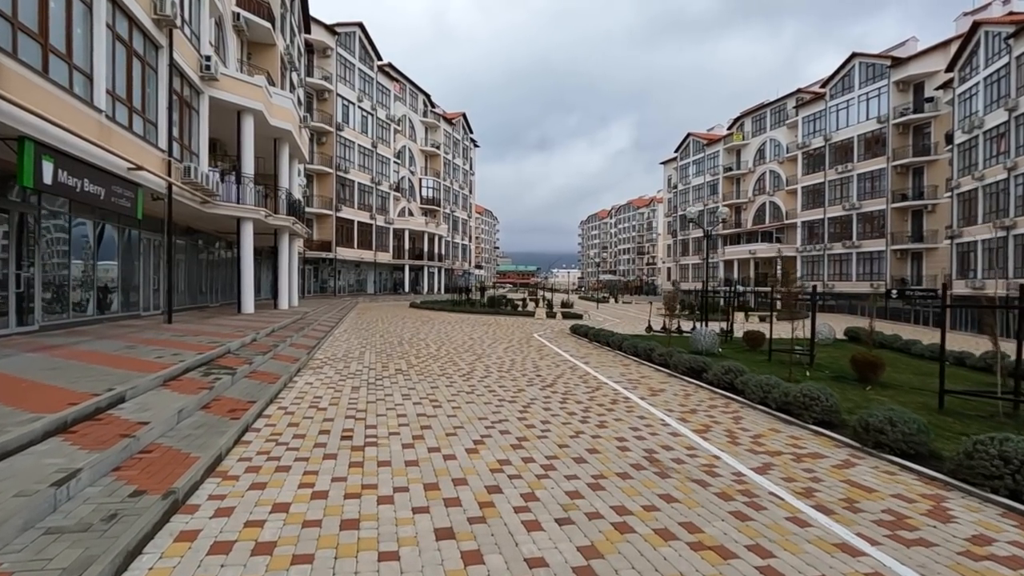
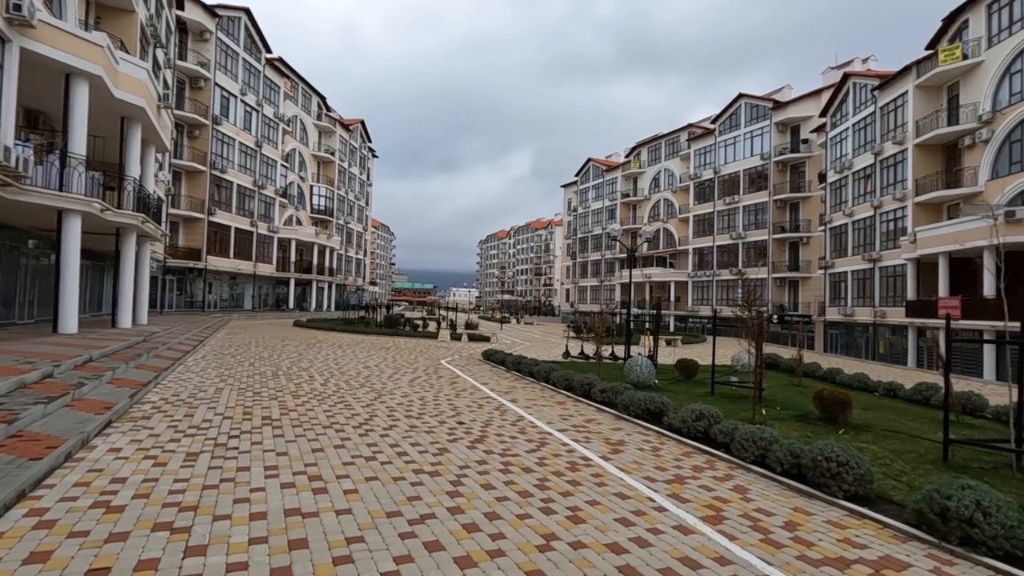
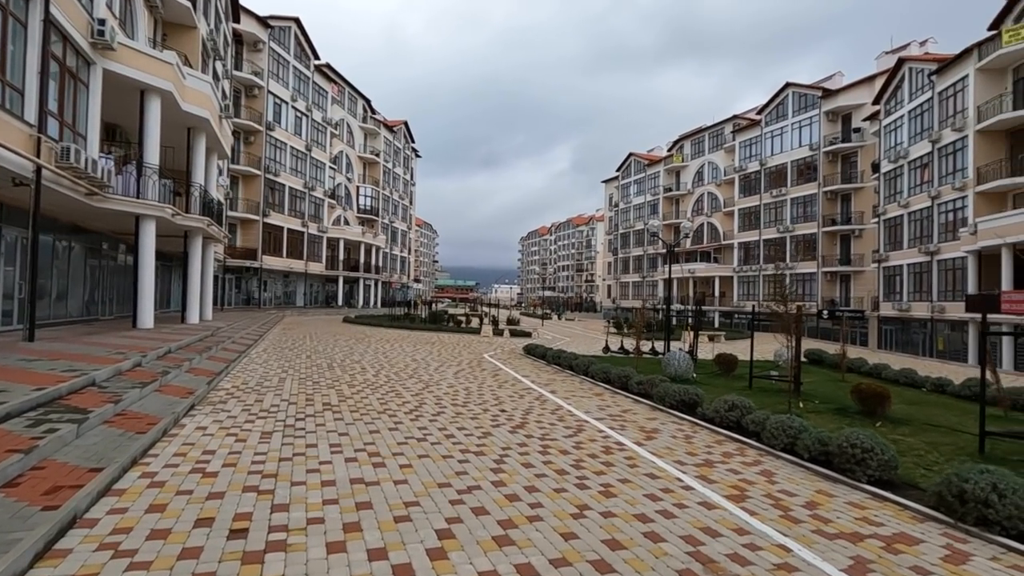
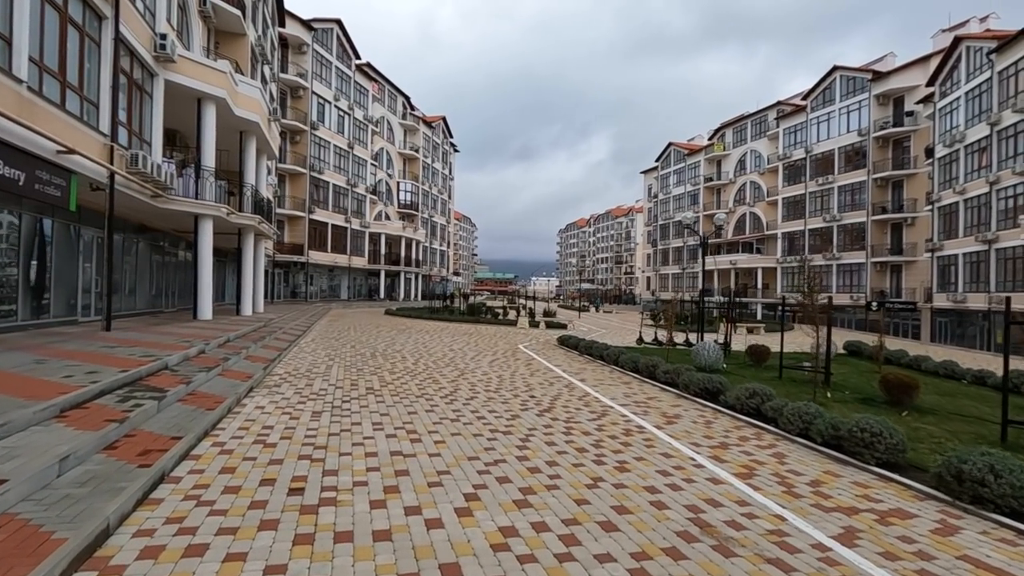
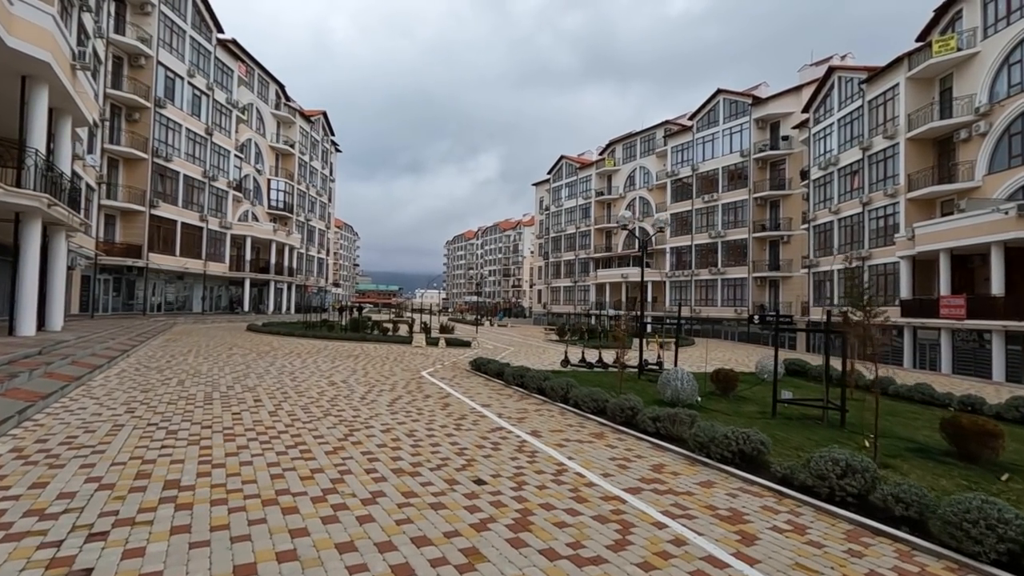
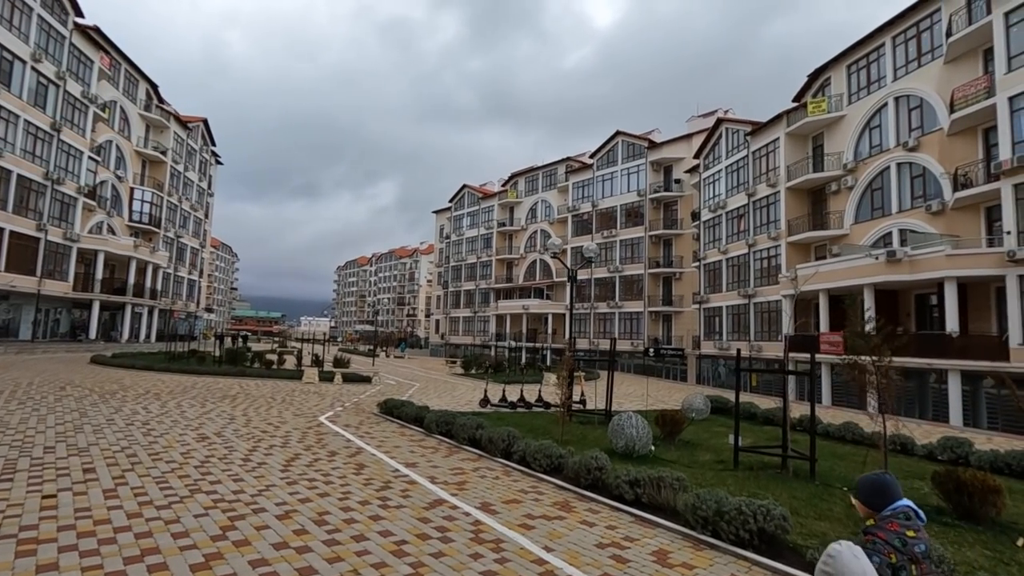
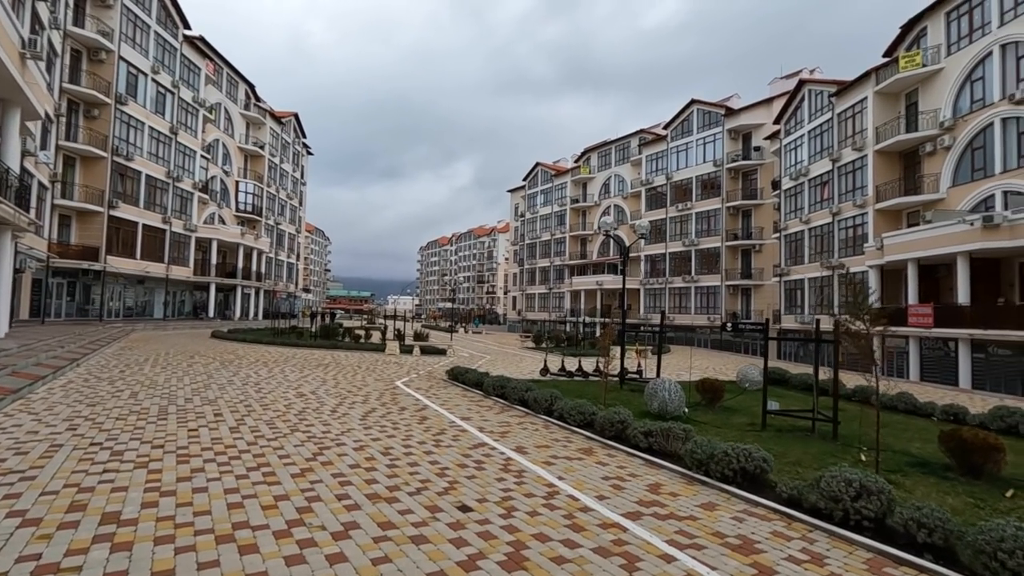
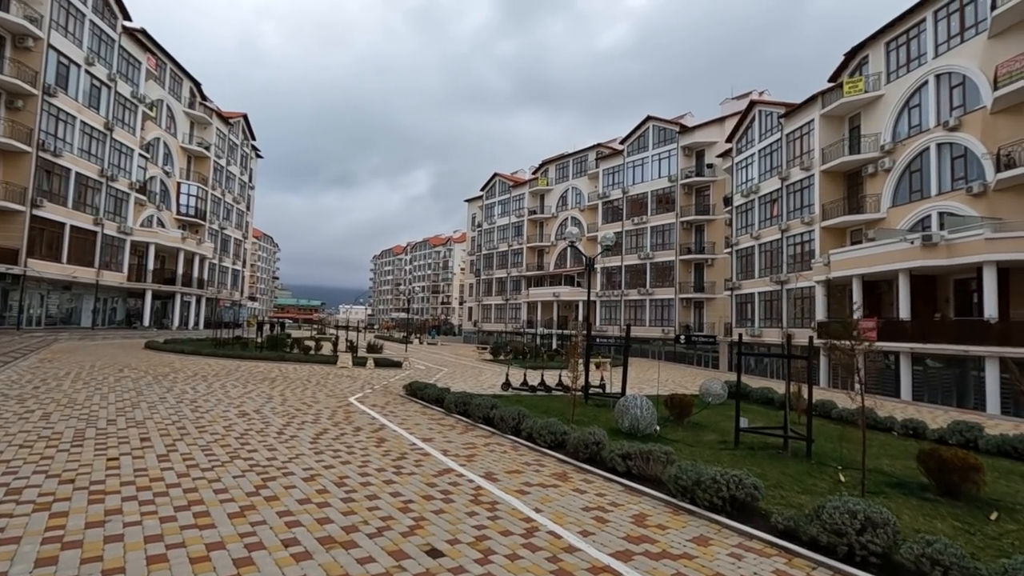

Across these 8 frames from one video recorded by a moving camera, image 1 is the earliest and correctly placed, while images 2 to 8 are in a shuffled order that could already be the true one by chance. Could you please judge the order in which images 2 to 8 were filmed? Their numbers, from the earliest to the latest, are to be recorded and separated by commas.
4, 3, 2, 5, 7, 8, 6
